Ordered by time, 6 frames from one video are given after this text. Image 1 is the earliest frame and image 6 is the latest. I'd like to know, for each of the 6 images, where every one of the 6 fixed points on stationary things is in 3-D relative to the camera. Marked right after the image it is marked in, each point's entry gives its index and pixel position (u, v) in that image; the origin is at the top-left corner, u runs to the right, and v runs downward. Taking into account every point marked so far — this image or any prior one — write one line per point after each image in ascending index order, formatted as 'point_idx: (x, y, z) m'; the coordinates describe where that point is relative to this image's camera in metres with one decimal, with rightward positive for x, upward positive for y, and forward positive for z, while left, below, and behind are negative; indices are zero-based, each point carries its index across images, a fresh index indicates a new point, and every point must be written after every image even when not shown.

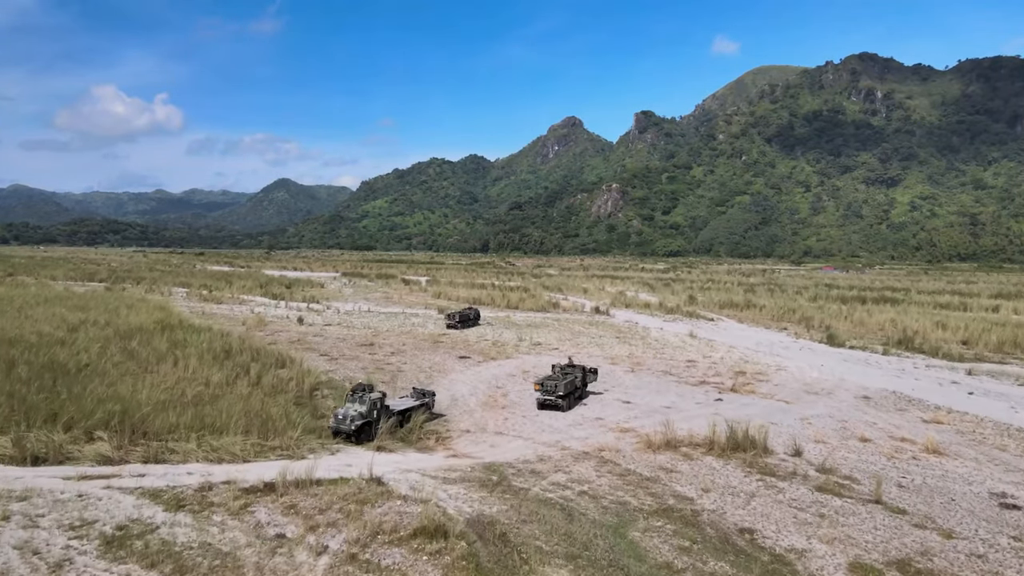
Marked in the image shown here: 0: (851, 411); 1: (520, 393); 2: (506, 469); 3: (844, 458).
0: (+4.0, -1.4, +12.9) m
1: (+0.1, -1.3, +13.9) m
2: (-0.1, -1.6, +9.6) m
3: (+3.0, -1.5, +10.0) m
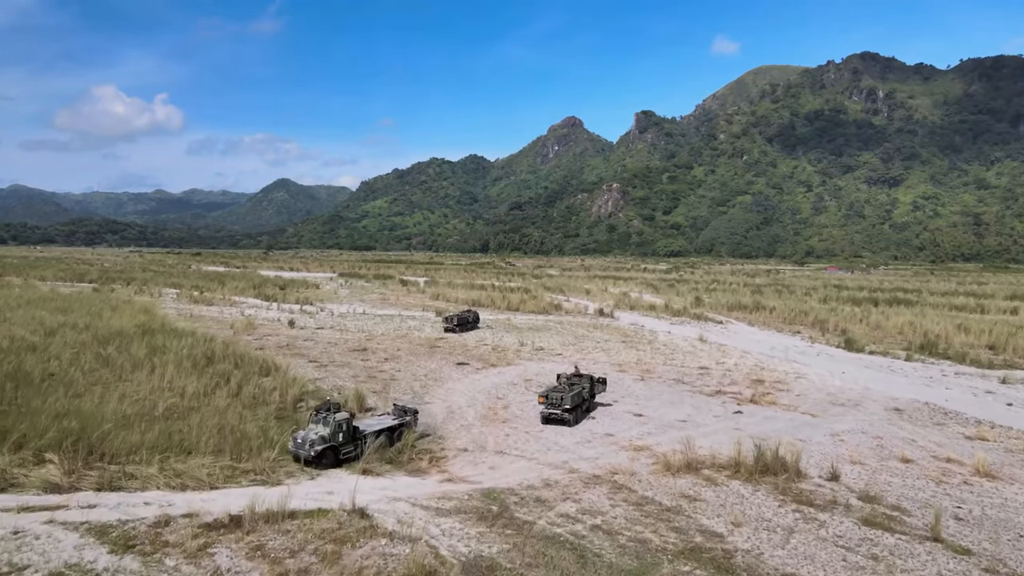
0: (+4.0, -1.5, +11.8) m
1: (+0.1, -1.4, +12.8) m
2: (0.0, -1.6, +8.5) m
3: (+3.0, -1.6, +8.9) m
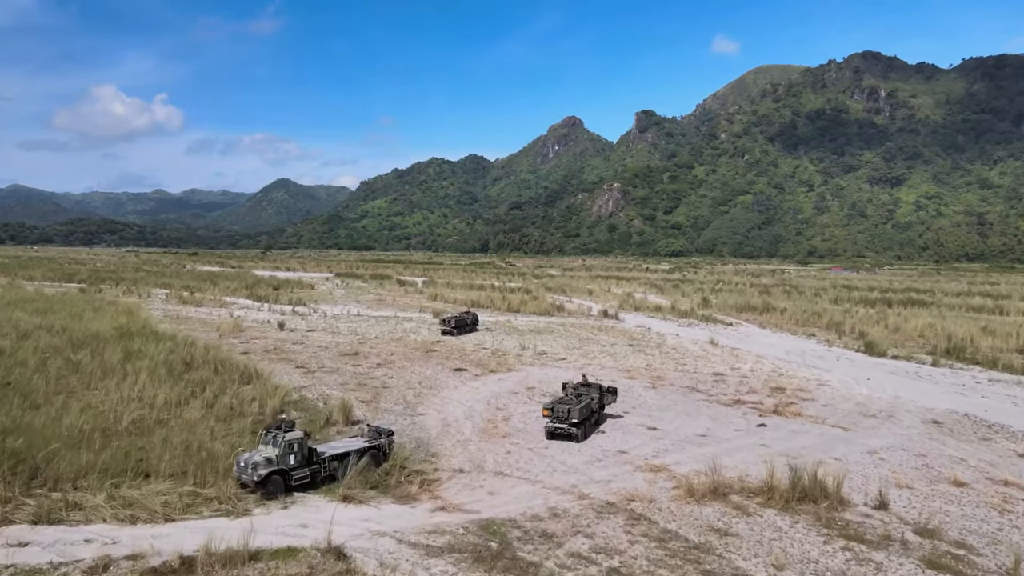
0: (+4.0, -1.5, +10.7) m
1: (+0.1, -1.4, +11.7) m
2: (0.0, -1.6, +7.3) m
3: (+3.0, -1.6, +7.8) m
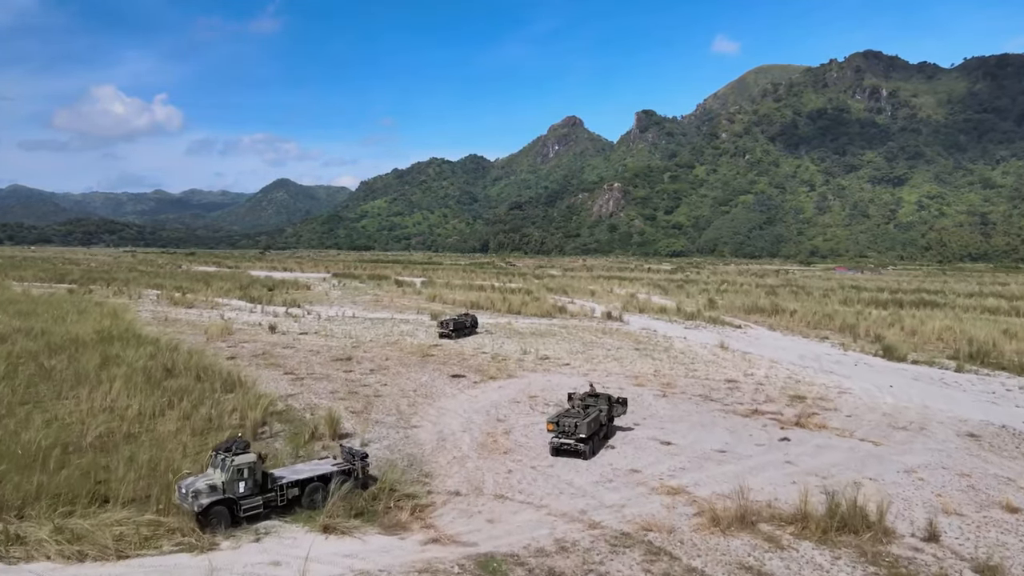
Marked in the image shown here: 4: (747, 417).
0: (+4.0, -1.5, +9.8) m
1: (+0.1, -1.4, +10.8) m
2: (0.0, -1.6, +6.4) m
3: (+3.1, -1.6, +6.9) m
4: (+2.5, -1.4, +11.9) m
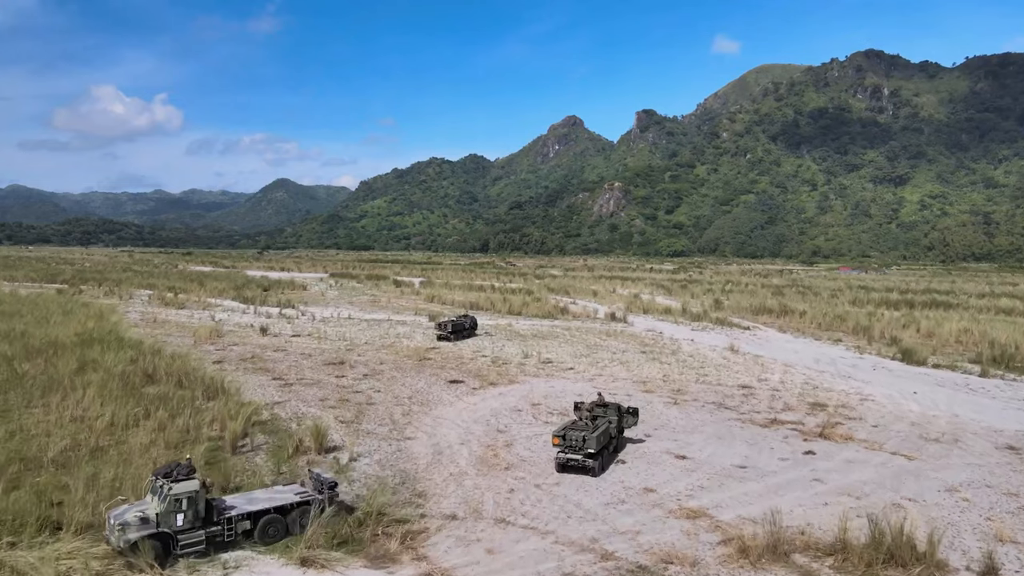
0: (+4.0, -1.5, +8.9) m
1: (+0.2, -1.4, +10.0) m
2: (0.0, -1.6, +5.6) m
3: (+3.1, -1.6, +6.1) m
4: (+2.5, -1.4, +11.0) m
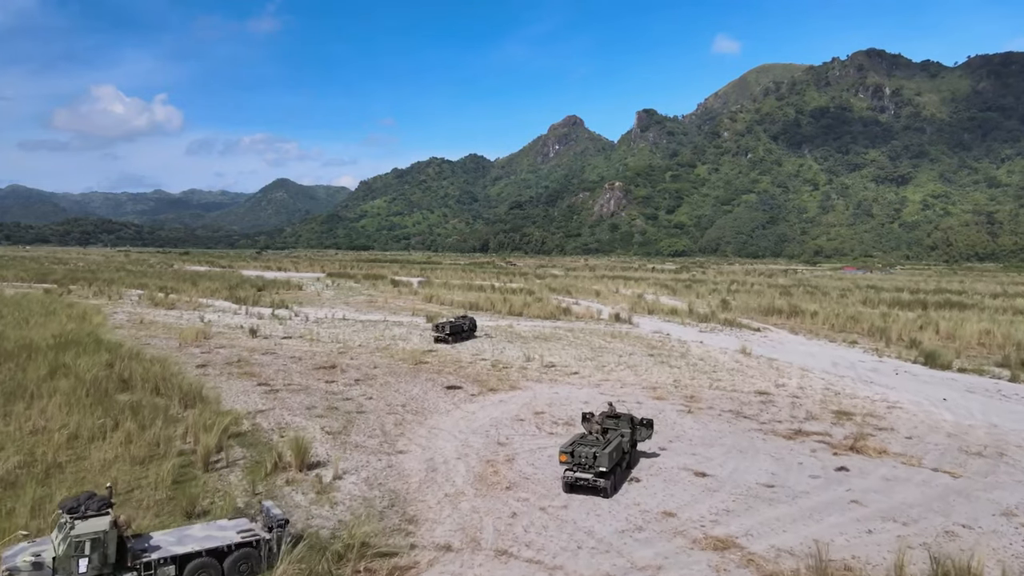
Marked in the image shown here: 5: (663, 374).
0: (+4.0, -1.5, +8.0) m
1: (+0.2, -1.4, +9.0) m
2: (0.0, -1.6, +4.7) m
3: (+3.1, -1.6, +5.1) m
4: (+2.5, -1.4, +10.1) m
5: (+2.1, -1.2, +15.2) m
